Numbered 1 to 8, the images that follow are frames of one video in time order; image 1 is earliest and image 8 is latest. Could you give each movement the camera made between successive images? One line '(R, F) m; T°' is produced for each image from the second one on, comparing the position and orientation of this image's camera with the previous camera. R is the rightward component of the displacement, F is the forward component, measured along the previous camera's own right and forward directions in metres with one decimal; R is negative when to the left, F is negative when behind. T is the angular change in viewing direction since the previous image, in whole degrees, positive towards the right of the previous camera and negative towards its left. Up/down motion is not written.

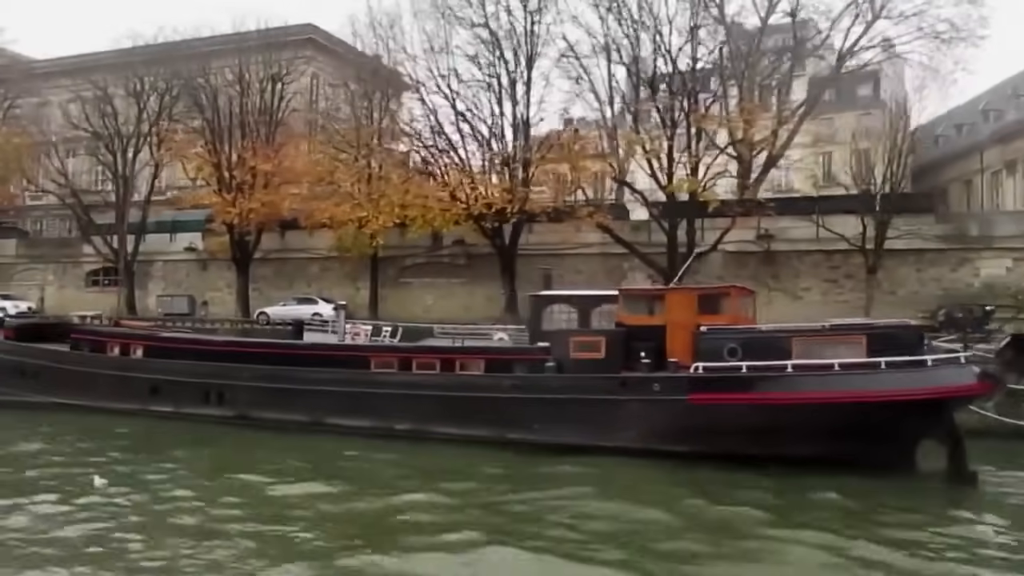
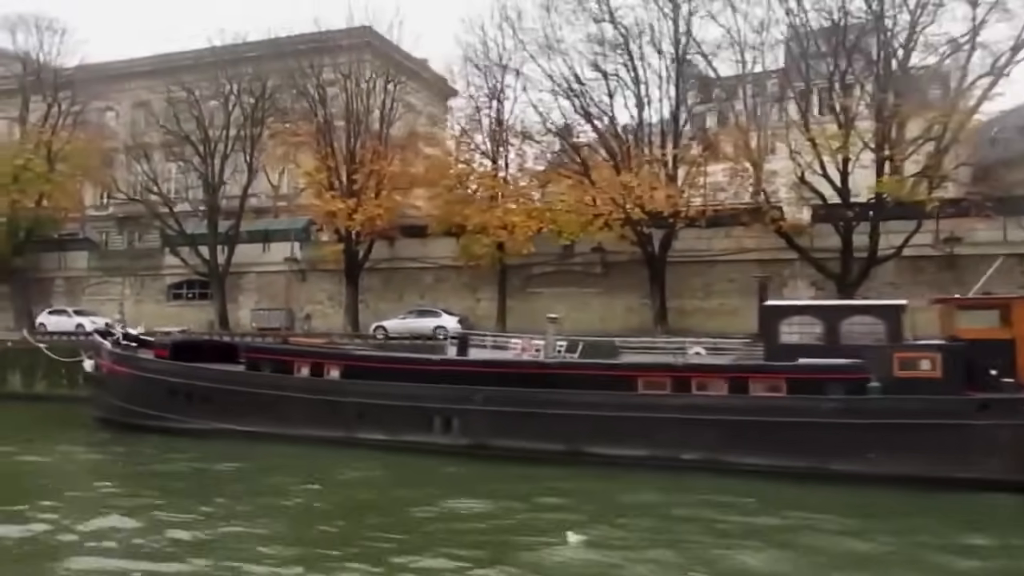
(-5.1, +2.1) m; +1°
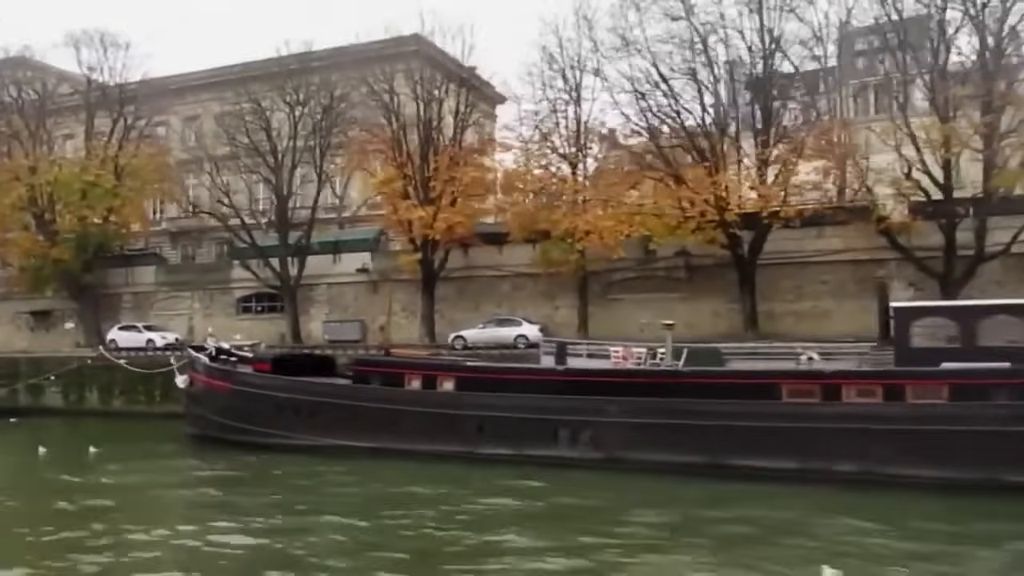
(-1.7, +0.6) m; -2°
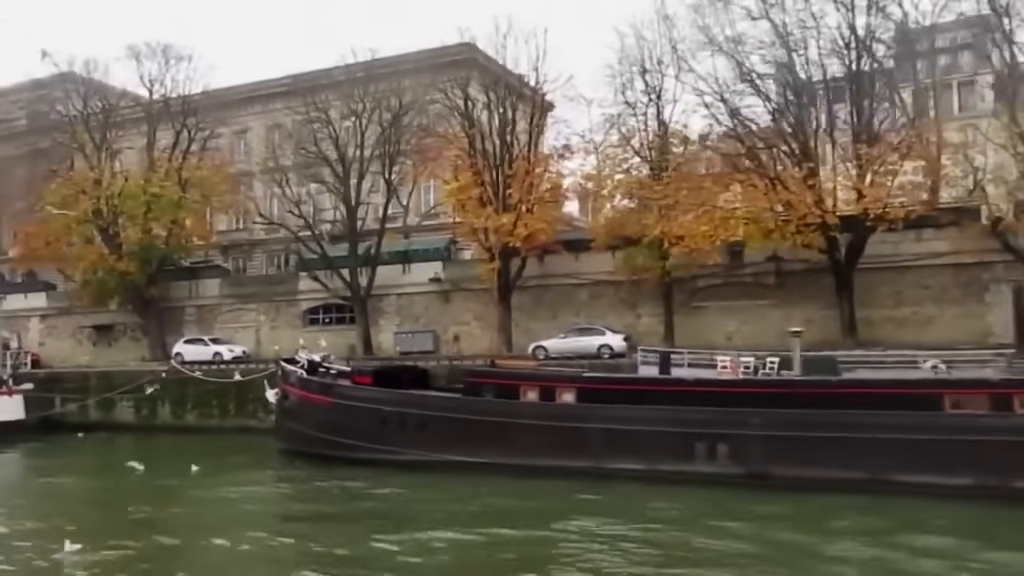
(-1.7, +0.8) m; -2°
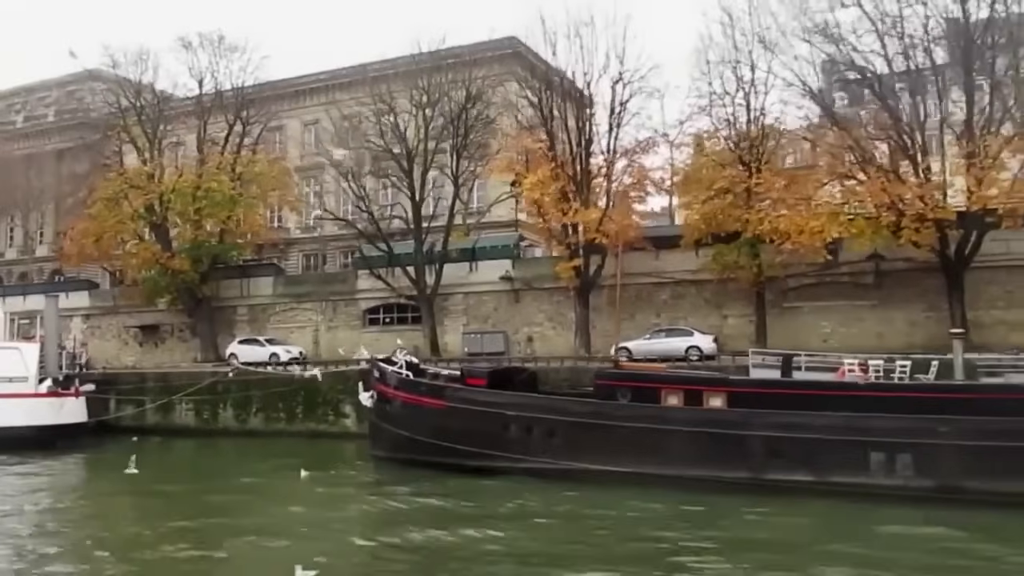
(-2.3, +1.3) m; 0°
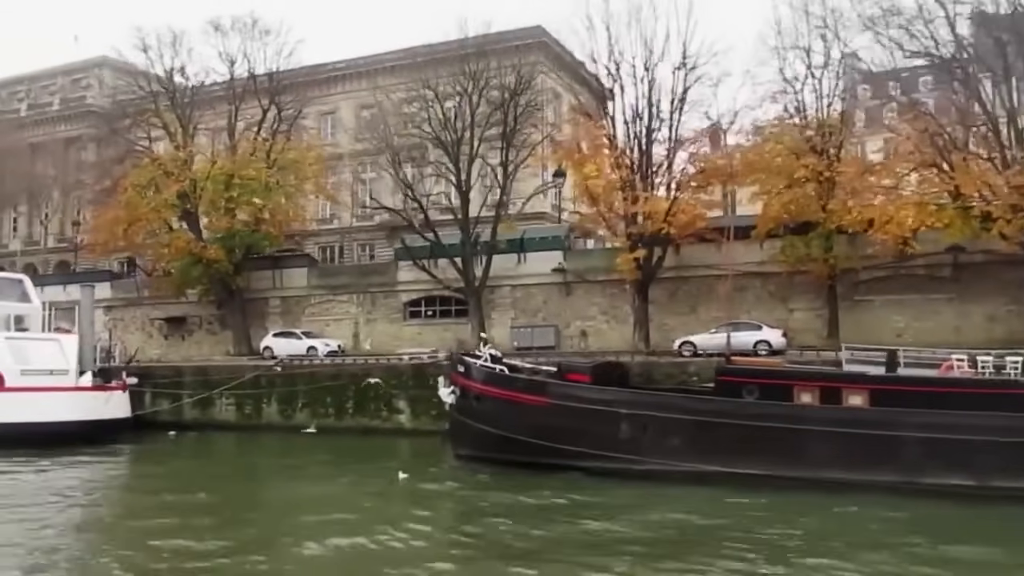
(-2.1, +1.0) m; +1°
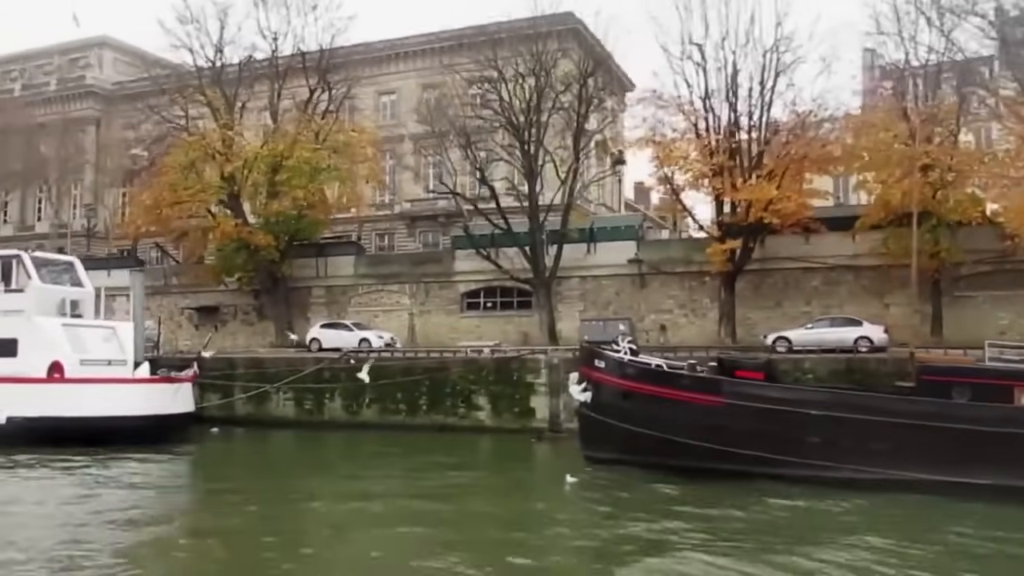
(-3.3, +1.5) m; +2°
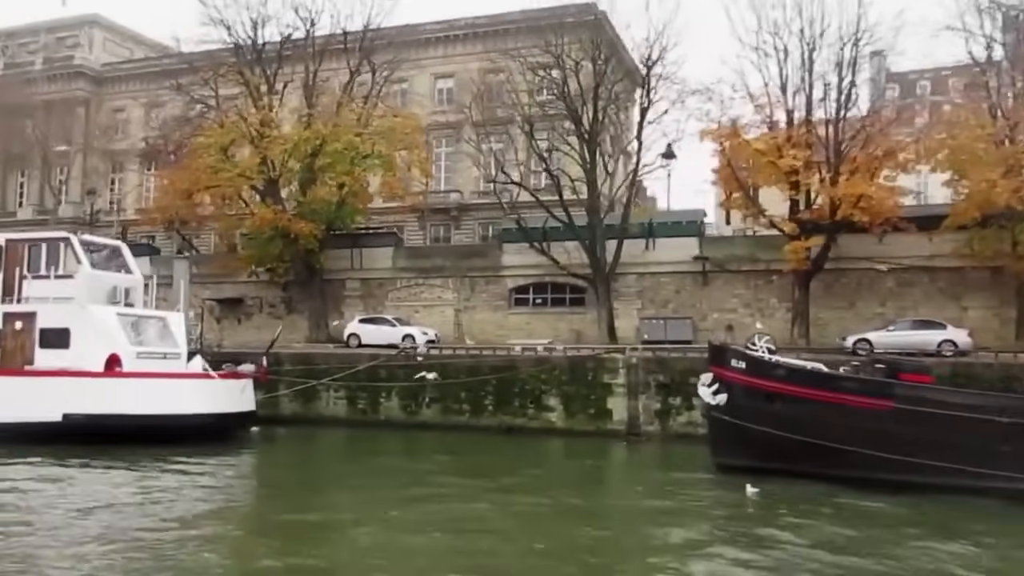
(-3.1, +1.3) m; +3°
